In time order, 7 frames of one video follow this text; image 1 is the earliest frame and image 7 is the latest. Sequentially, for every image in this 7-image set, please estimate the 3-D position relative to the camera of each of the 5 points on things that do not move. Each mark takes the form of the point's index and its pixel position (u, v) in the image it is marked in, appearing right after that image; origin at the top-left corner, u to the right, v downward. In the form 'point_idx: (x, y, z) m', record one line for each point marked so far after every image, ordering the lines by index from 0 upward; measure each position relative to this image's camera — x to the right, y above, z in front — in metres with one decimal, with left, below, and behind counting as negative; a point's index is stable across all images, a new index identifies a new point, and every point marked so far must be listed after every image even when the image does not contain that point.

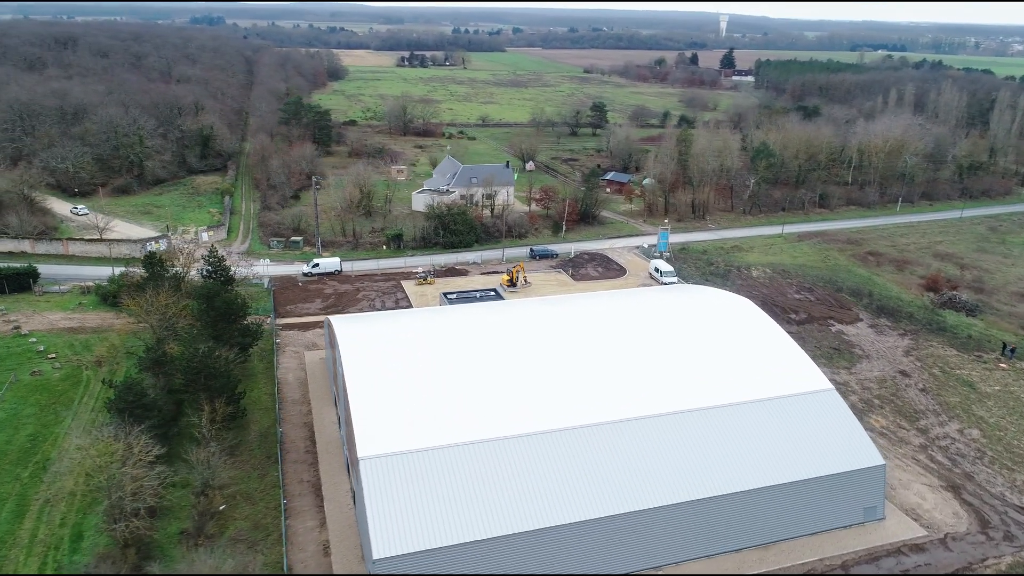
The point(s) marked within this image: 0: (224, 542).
0: (-5.8, -5.1, +15.2) m
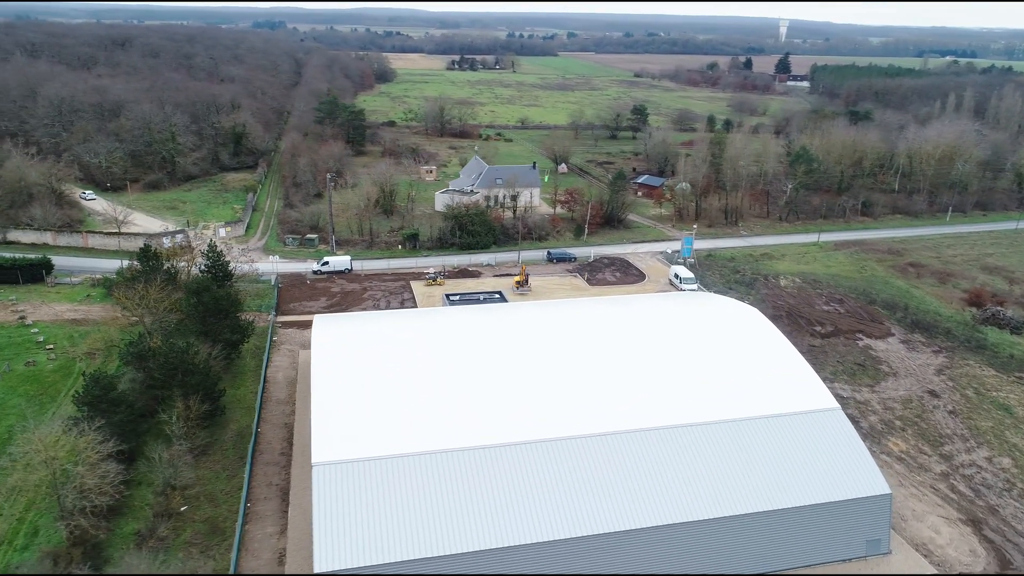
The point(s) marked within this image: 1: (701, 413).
0: (-6.5, -5.0, +14.6) m
1: (+4.2, -2.8, +17.0) m
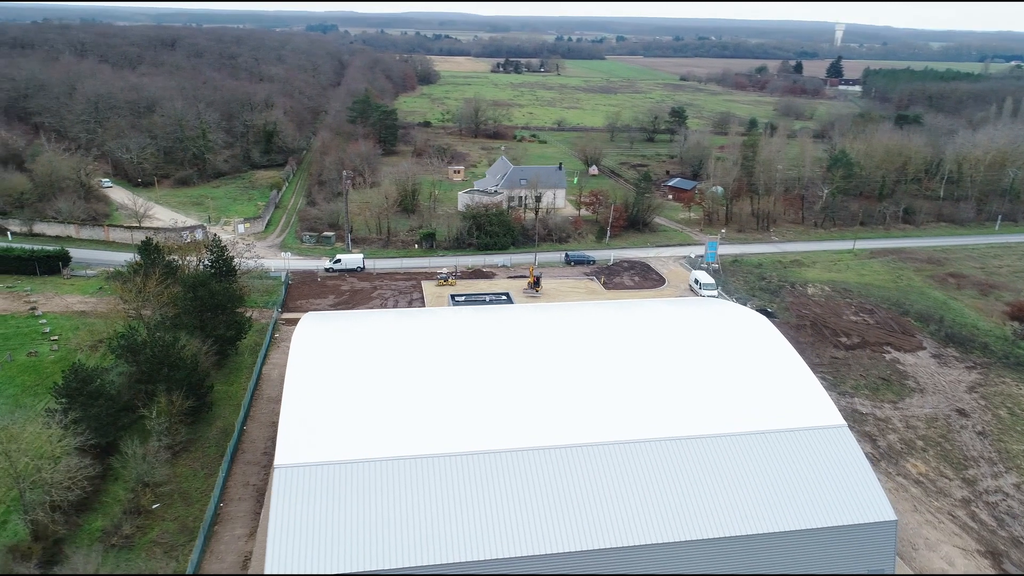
0: (-7.0, -4.8, +14.3) m
1: (+3.9, -2.9, +16.0) m
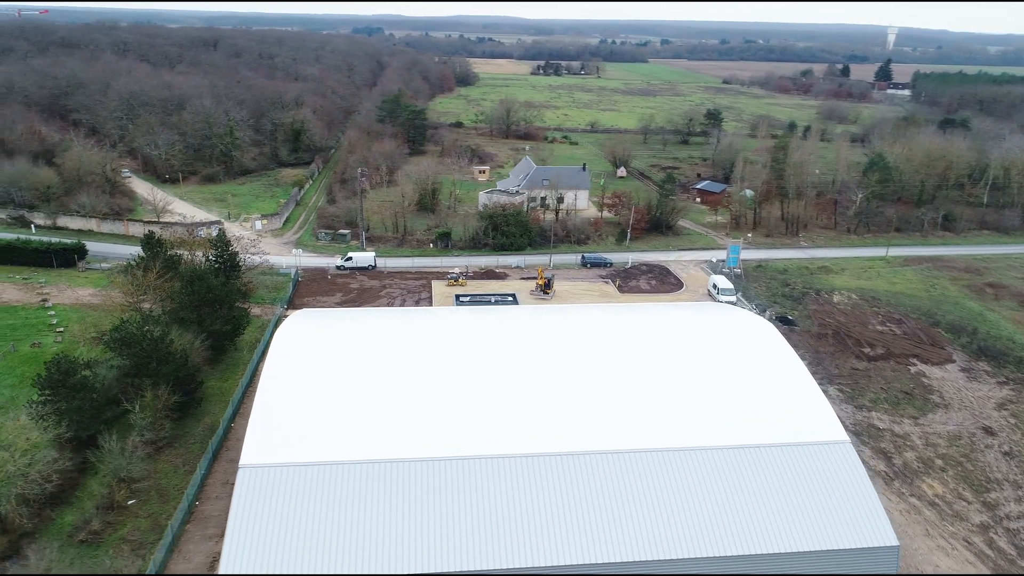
0: (-7.5, -4.7, +14.0) m
1: (+3.5, -2.9, +15.1) m
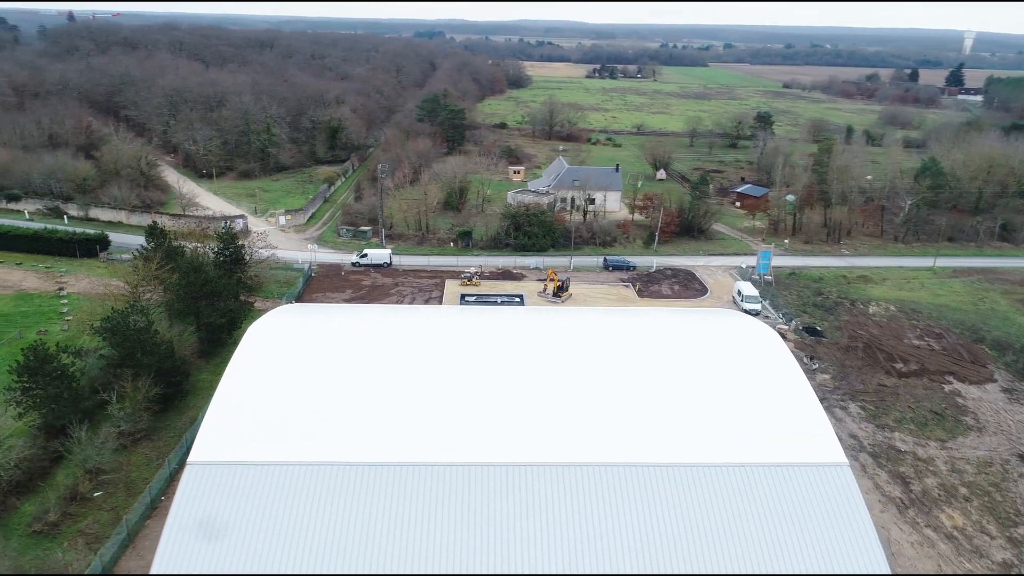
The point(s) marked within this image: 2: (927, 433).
0: (-8.1, -4.4, +13.7) m
1: (+3.0, -3.0, +14.0) m
2: (+10.4, -3.6, +18.9) m
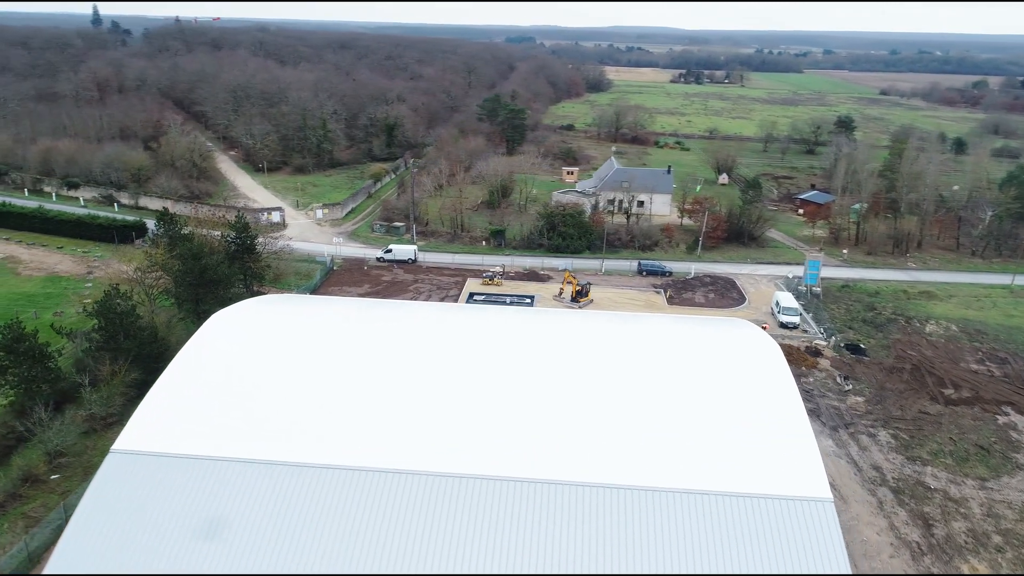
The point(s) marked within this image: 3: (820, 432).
0: (-9.0, -4.0, +13.5) m
1: (+2.1, -3.0, +12.6) m
2: (+10.0, -4.0, +16.6) m
3: (+7.2, -3.4, +17.7) m
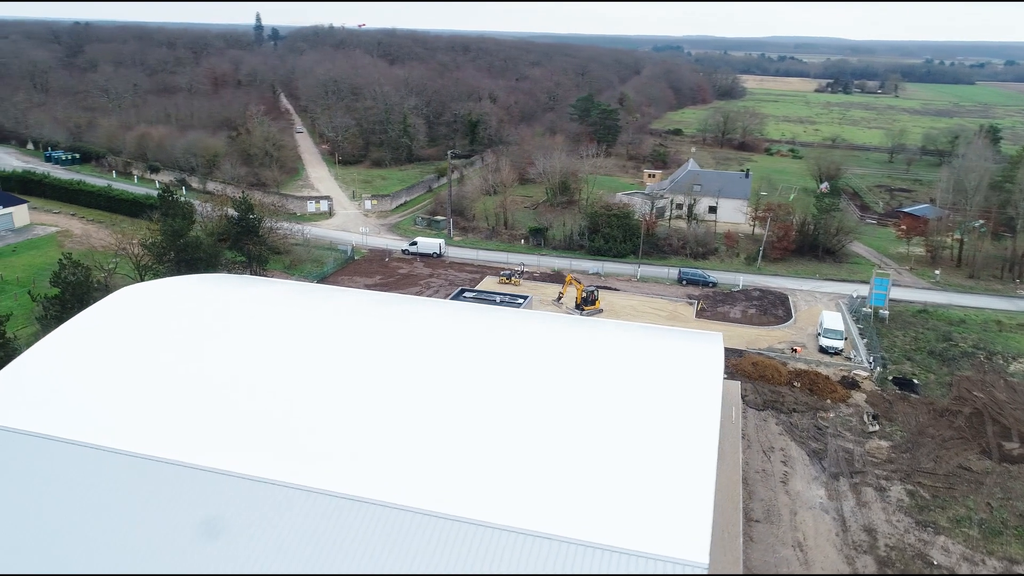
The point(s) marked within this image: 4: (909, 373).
0: (-10.9, -3.3, +13.3) m
1: (-0.1, -2.9, +10.4) m
2: (+8.3, -4.4, +13.0) m
3: (+5.8, -3.7, +14.6) m
4: (+10.5, -2.2, +19.6) m
